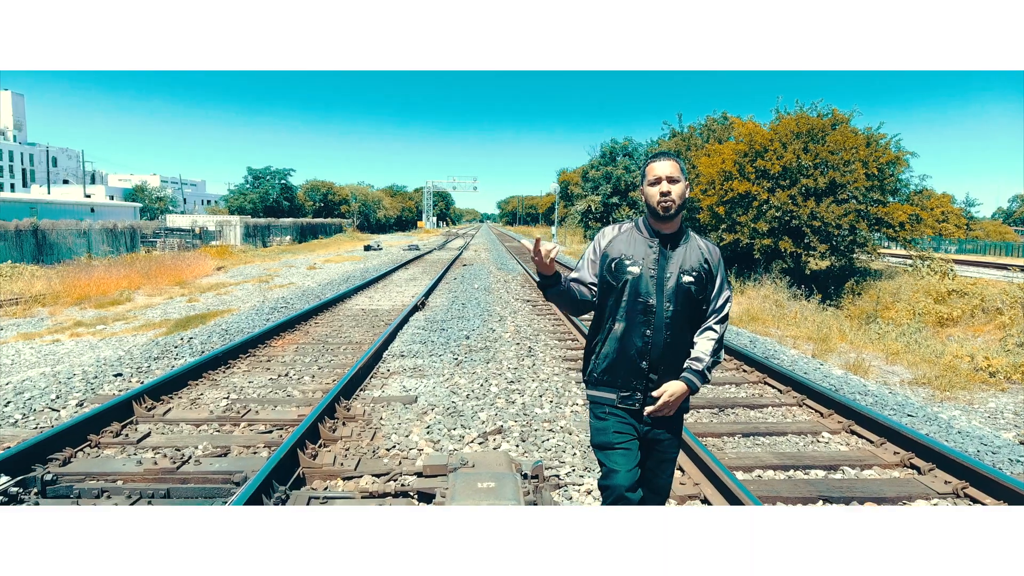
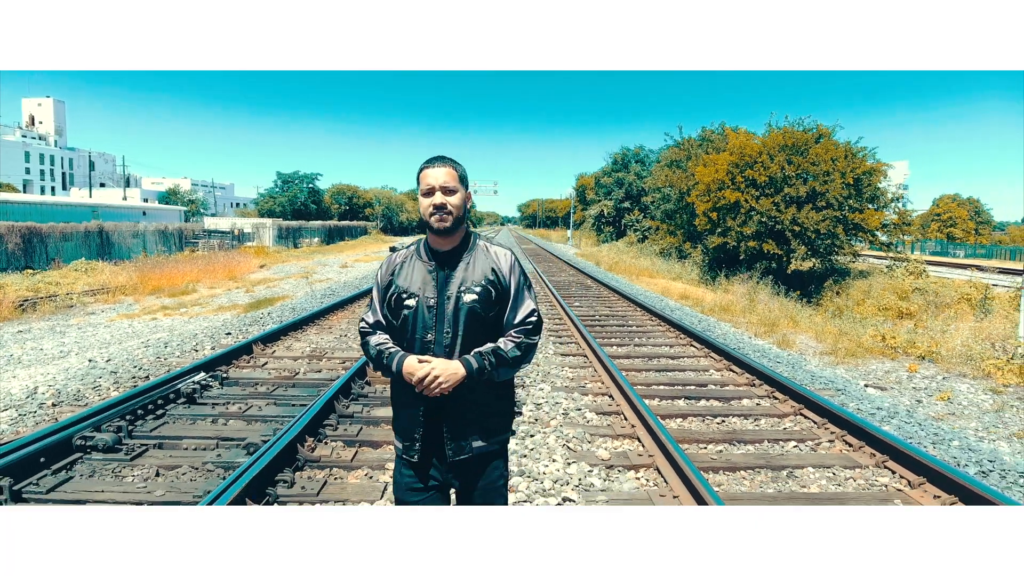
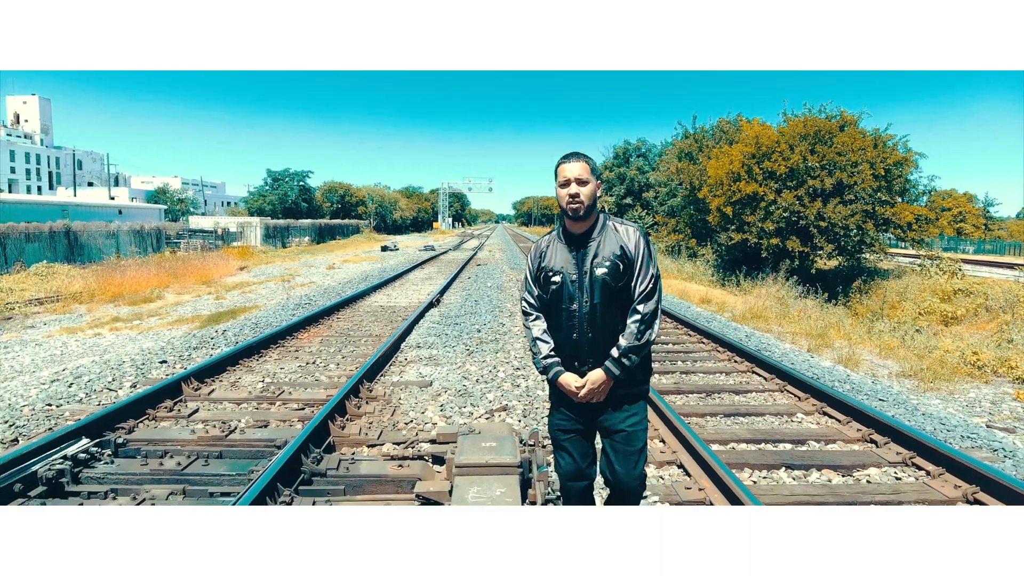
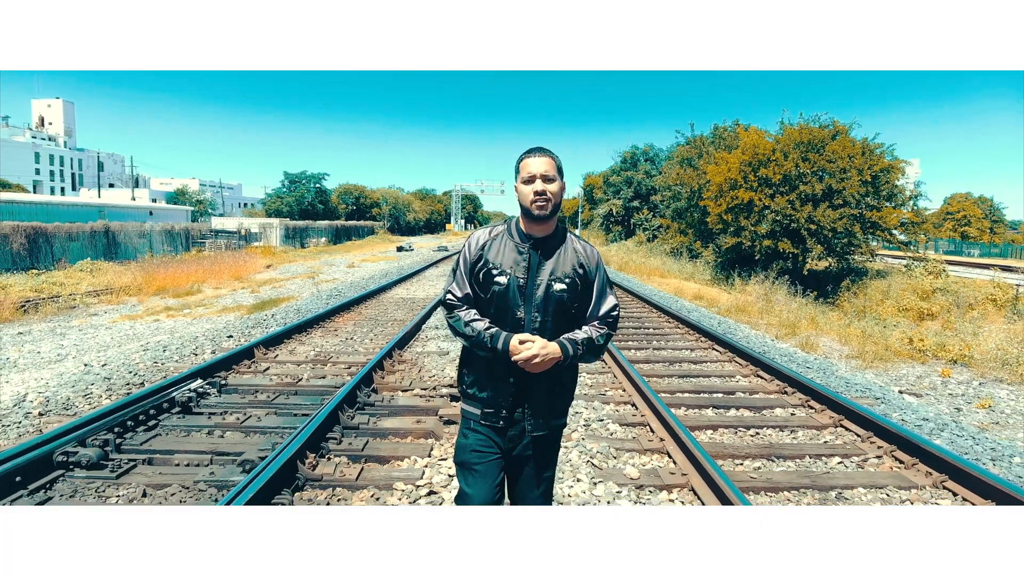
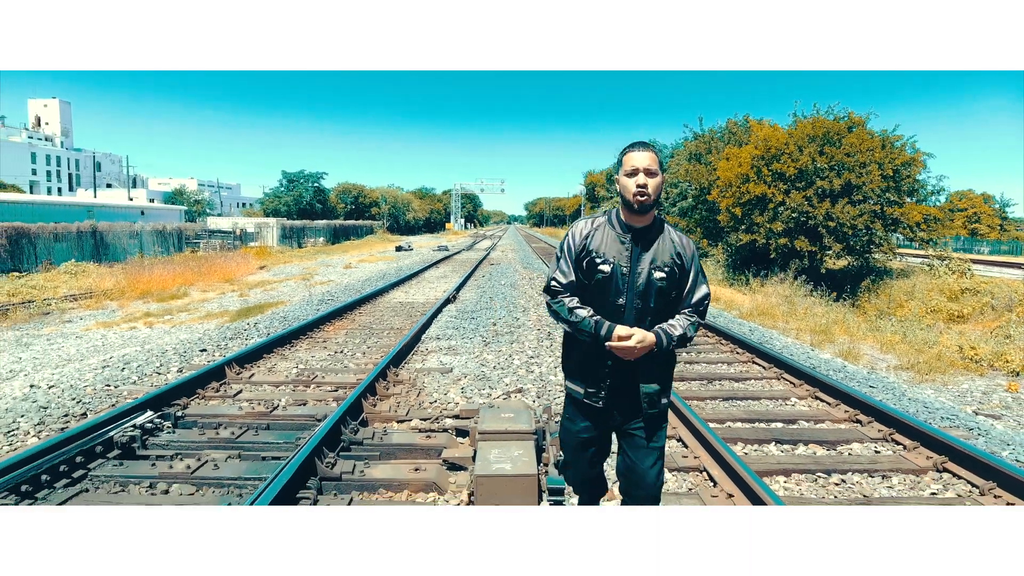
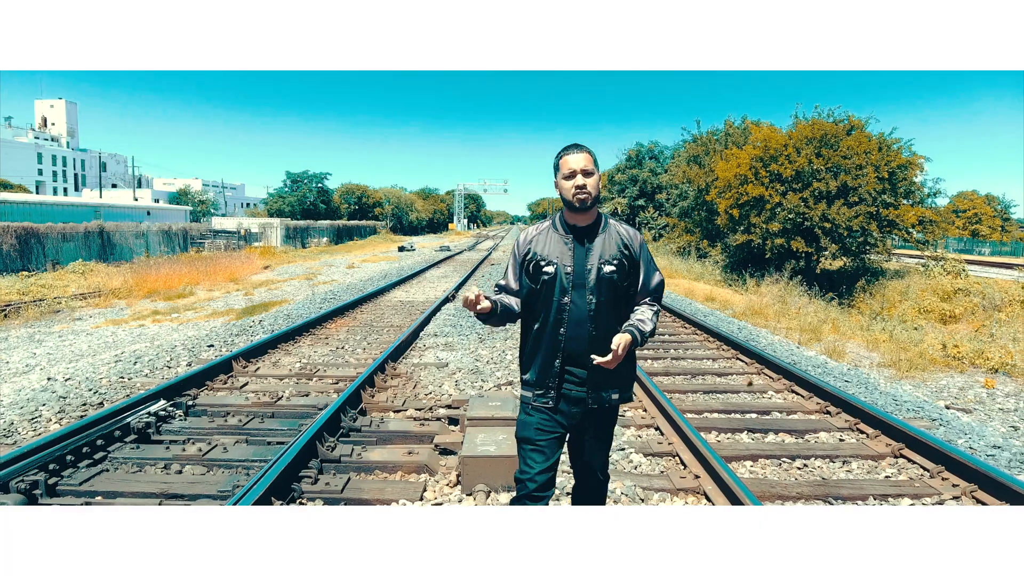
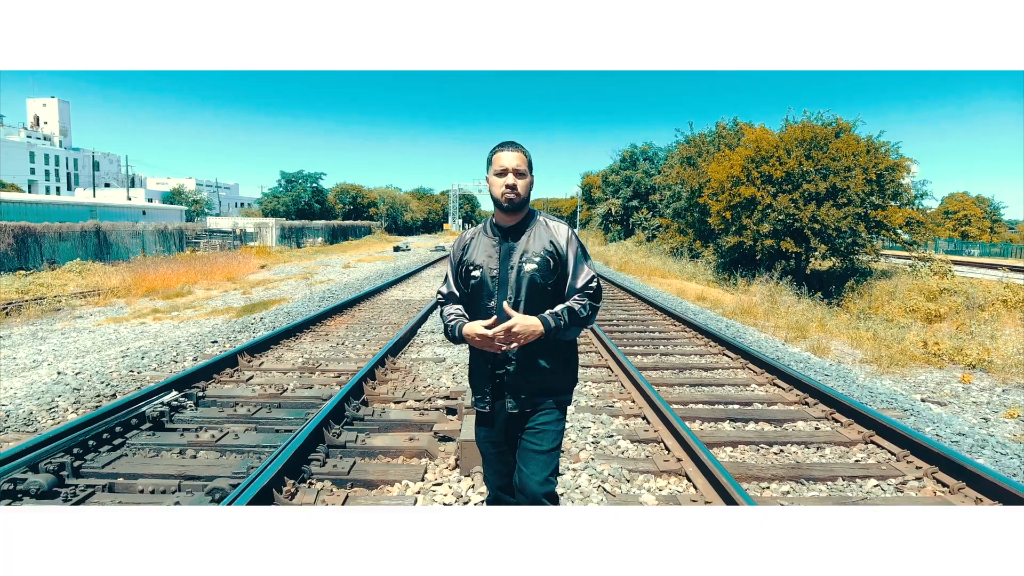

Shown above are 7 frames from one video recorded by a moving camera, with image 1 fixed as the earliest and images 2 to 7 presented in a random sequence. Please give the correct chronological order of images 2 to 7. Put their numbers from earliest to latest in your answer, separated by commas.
3, 5, 6, 7, 4, 2
